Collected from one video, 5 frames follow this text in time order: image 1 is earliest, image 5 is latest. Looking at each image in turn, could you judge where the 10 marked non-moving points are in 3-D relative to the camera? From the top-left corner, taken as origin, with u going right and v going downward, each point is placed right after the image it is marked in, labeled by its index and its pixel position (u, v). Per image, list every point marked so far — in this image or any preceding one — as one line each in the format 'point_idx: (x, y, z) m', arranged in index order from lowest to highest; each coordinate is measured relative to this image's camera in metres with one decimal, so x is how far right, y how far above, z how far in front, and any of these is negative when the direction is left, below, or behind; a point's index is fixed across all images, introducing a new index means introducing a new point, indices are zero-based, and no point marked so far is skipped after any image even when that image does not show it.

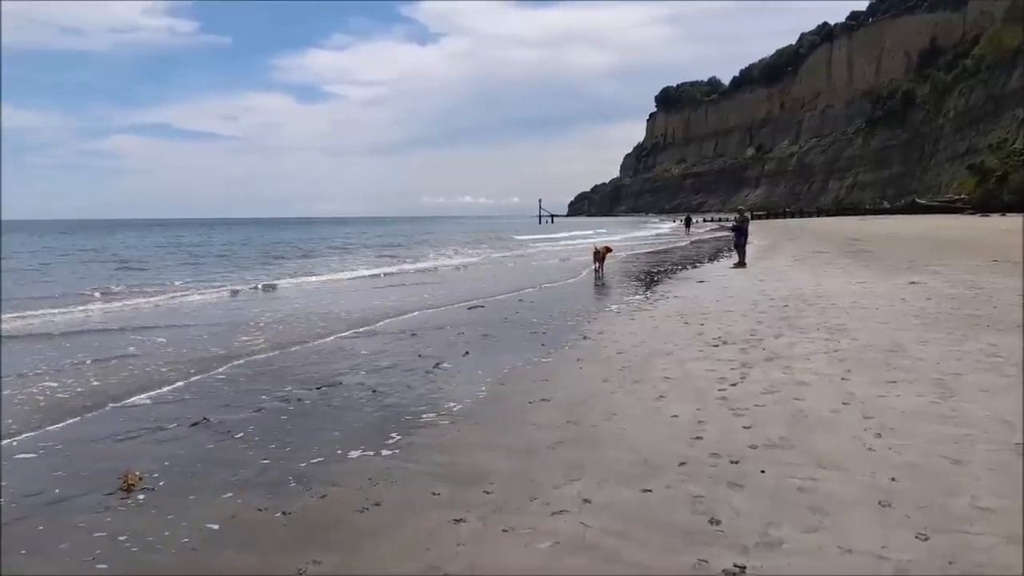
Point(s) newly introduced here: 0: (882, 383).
0: (+3.3, -0.9, +6.4) m
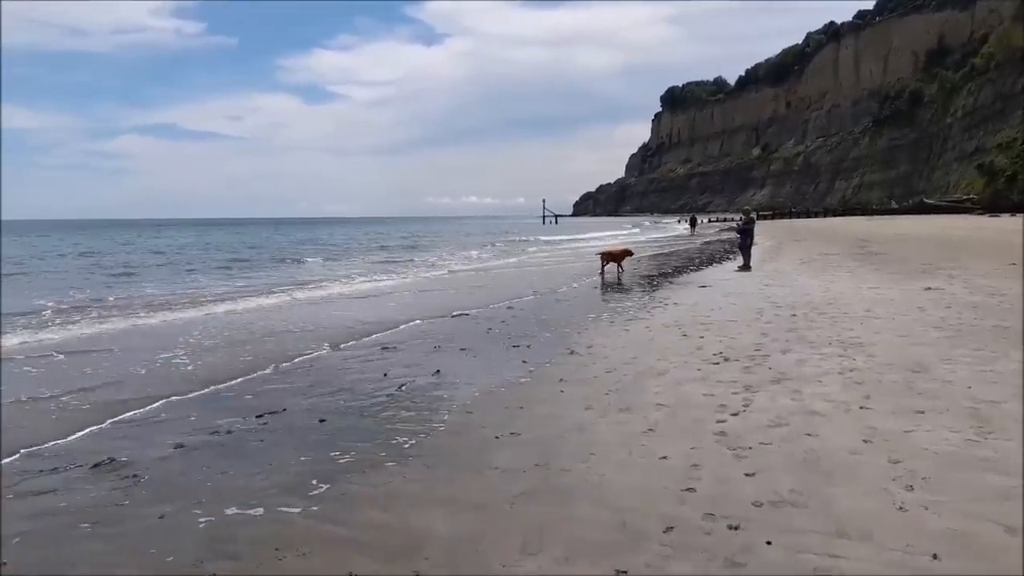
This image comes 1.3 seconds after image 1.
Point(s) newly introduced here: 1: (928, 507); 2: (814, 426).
0: (+3.1, -1.0, +5.5) m
1: (+2.2, -1.2, +3.8) m
2: (+2.3, -1.0, +5.3) m
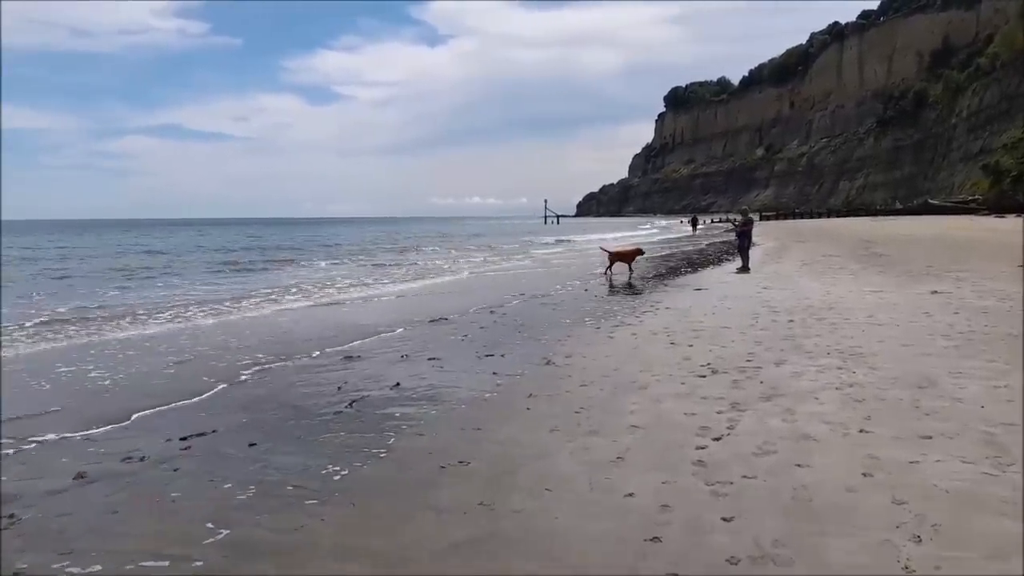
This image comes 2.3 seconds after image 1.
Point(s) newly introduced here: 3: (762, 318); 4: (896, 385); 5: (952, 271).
0: (+2.7, -1.0, +4.8) m
1: (+1.9, -1.2, +3.1) m
2: (+1.9, -1.1, +4.6) m
3: (+3.7, -0.4, +10.5) m
4: (+3.4, -0.9, +6.3) m
5: (+9.5, +0.4, +15.3) m
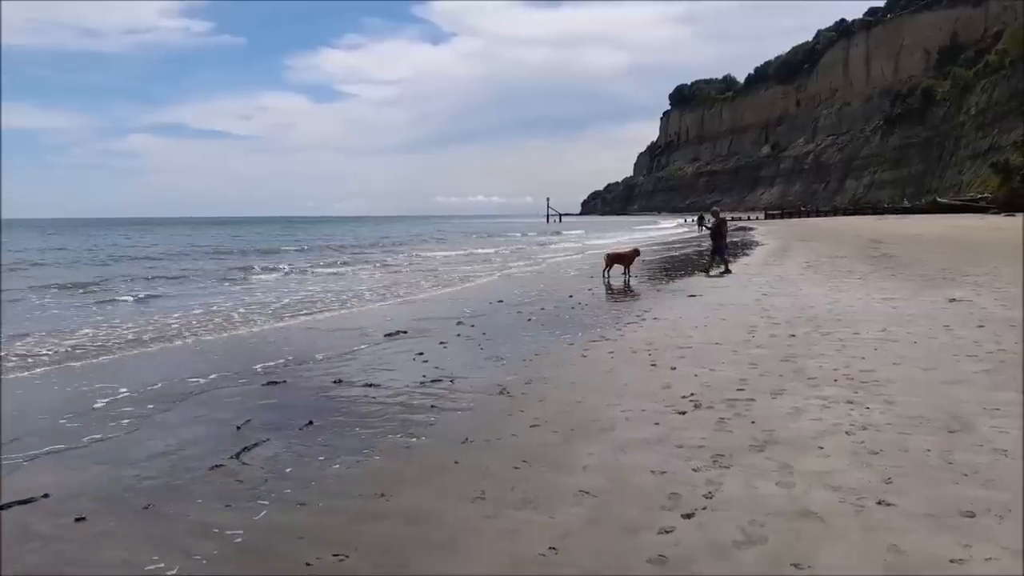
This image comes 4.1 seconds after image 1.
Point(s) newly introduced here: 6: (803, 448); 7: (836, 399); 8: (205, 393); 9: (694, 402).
0: (+2.2, -1.2, +3.6) m
1: (+1.4, -1.4, +1.9) m
2: (+1.4, -1.2, +3.4) m
3: (+3.2, -0.6, +9.3) m
4: (+2.9, -1.0, +5.1) m
5: (+9.1, +0.3, +14.0) m
6: (+2.0, -1.1, +4.7) m
7: (+2.7, -0.9, +5.9) m
8: (-2.9, -1.0, +6.8) m
9: (+1.6, -1.0, +6.0) m
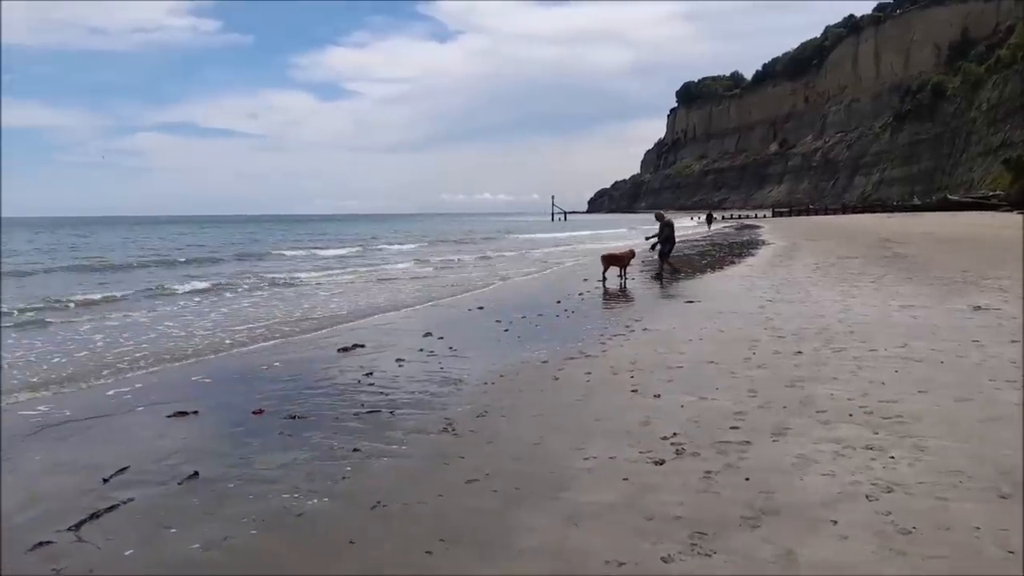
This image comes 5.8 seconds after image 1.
0: (+1.8, -1.3, +2.4) m
1: (+0.9, -1.5, +0.7) m
2: (+1.0, -1.4, +2.2) m
3: (+2.9, -0.7, +8.1) m
4: (+2.5, -1.1, +3.9) m
5: (+8.8, +0.2, +12.8) m
6: (+1.5, -1.2, +3.6) m
7: (+2.3, -1.0, +4.8) m
8: (-3.4, -1.1, +5.7) m
9: (+1.1, -1.1, +4.9) m
